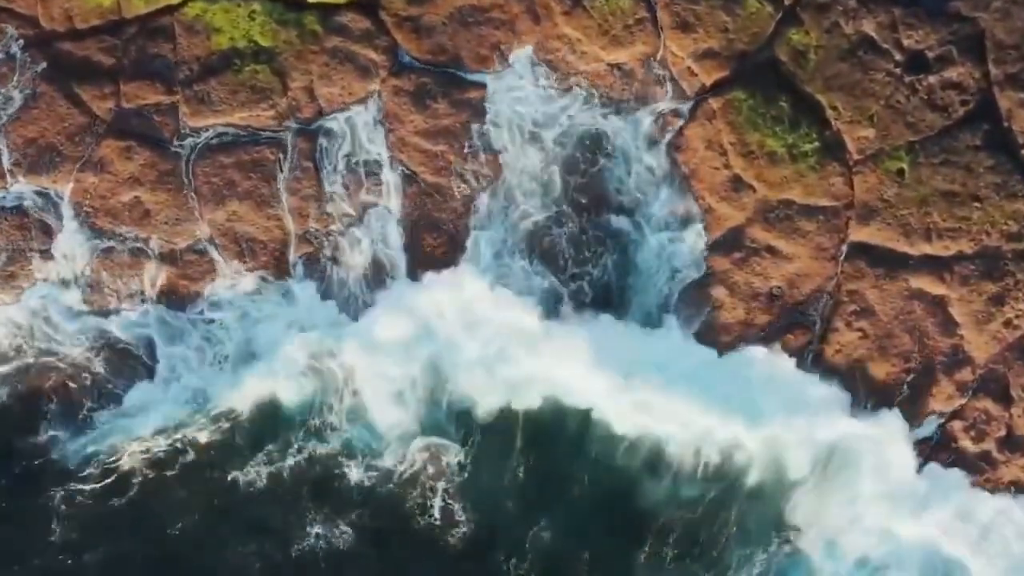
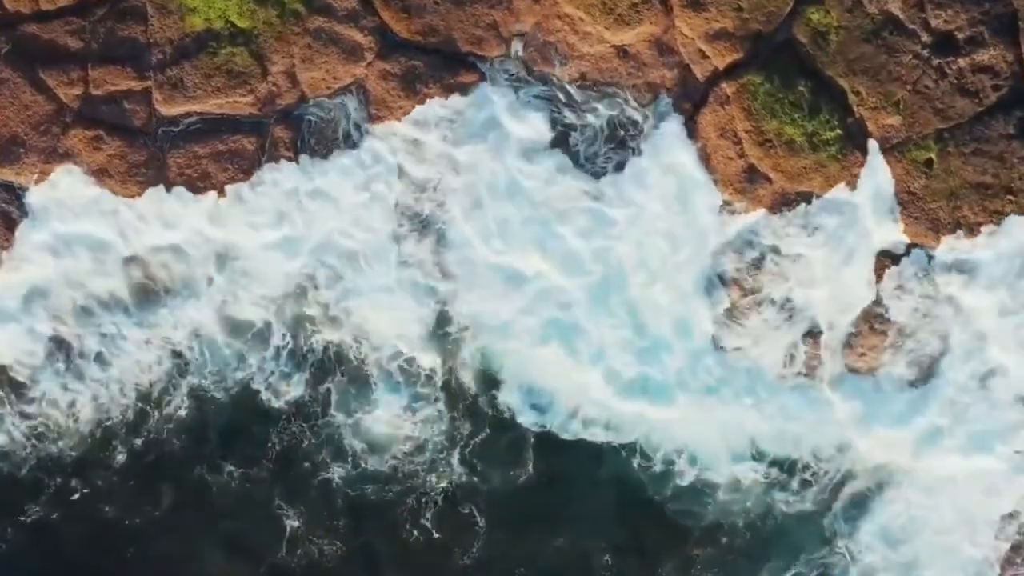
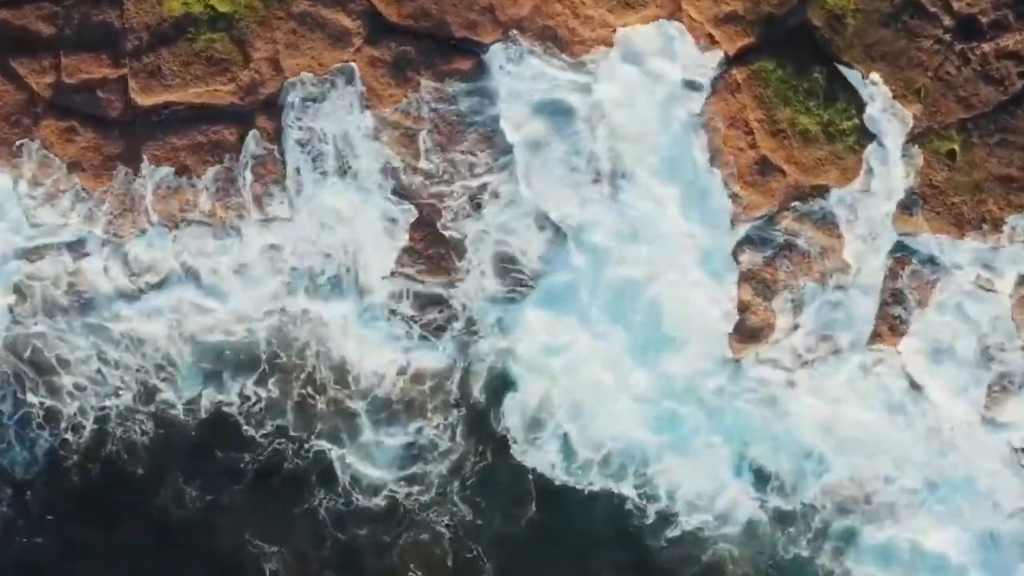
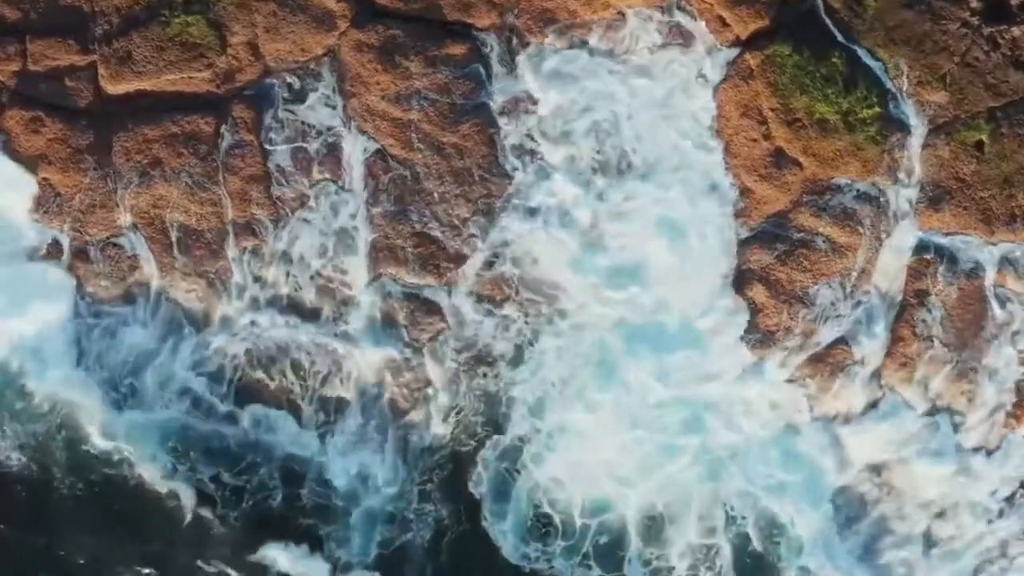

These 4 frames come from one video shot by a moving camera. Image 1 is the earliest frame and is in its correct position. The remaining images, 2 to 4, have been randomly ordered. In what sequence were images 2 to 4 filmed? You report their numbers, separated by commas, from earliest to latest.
2, 3, 4
